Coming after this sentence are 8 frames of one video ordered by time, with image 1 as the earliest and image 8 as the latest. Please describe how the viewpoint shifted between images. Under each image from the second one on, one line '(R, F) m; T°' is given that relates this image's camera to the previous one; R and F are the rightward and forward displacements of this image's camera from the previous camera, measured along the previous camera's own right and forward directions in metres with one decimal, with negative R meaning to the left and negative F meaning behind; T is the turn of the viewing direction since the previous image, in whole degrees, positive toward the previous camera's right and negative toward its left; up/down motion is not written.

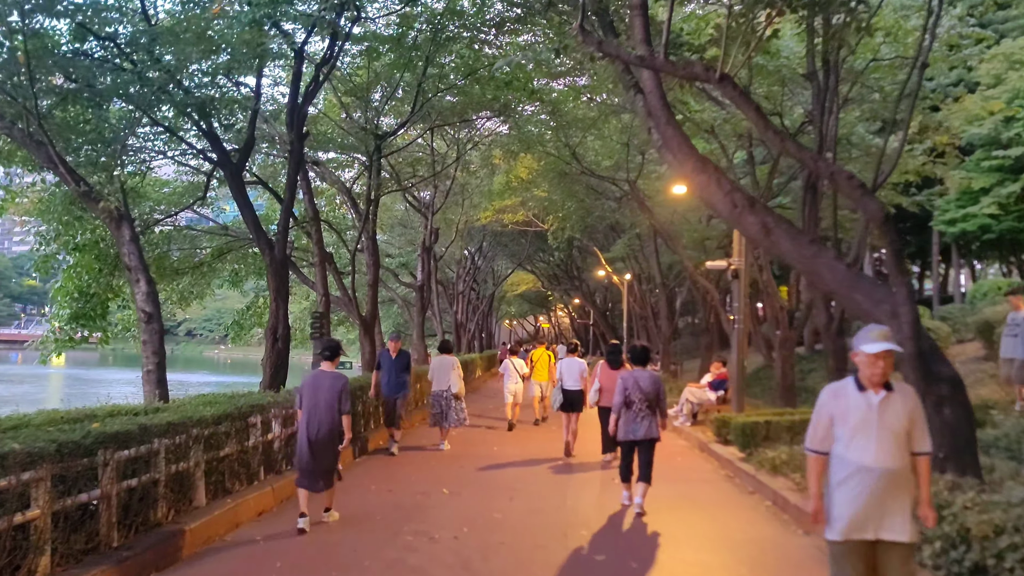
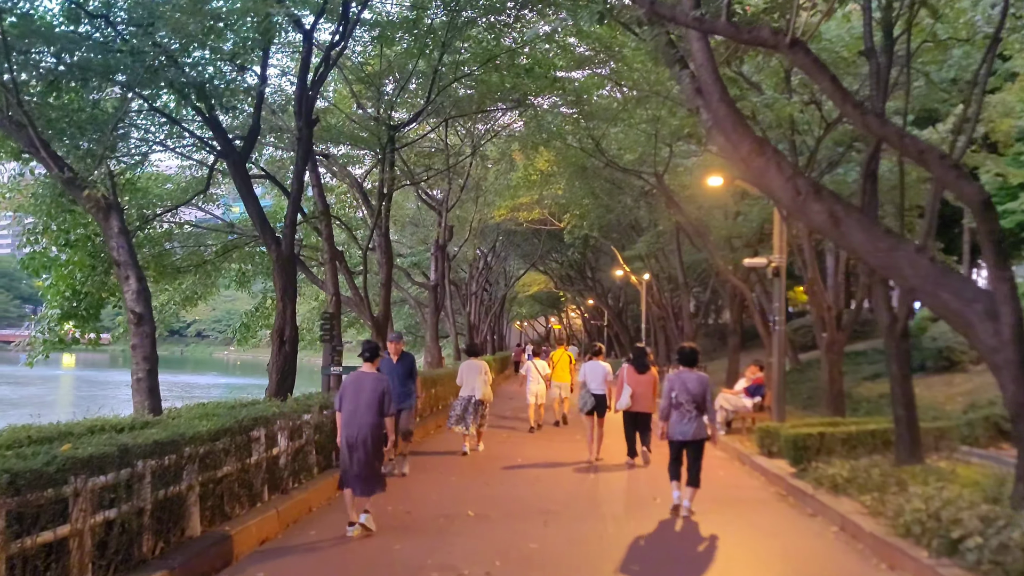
(-0.2, +1.0) m; -1°
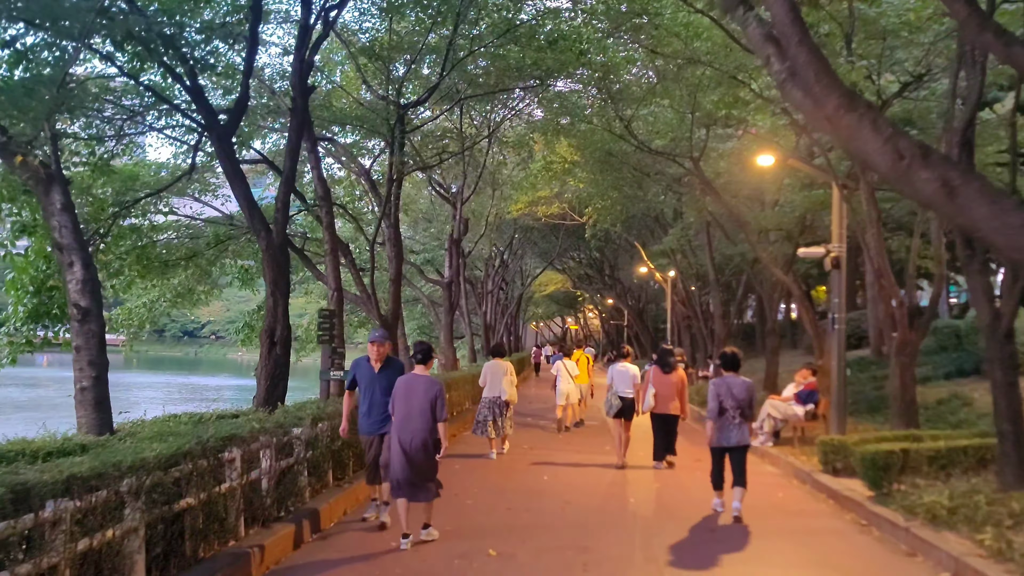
(-0.1, +1.5) m; -1°
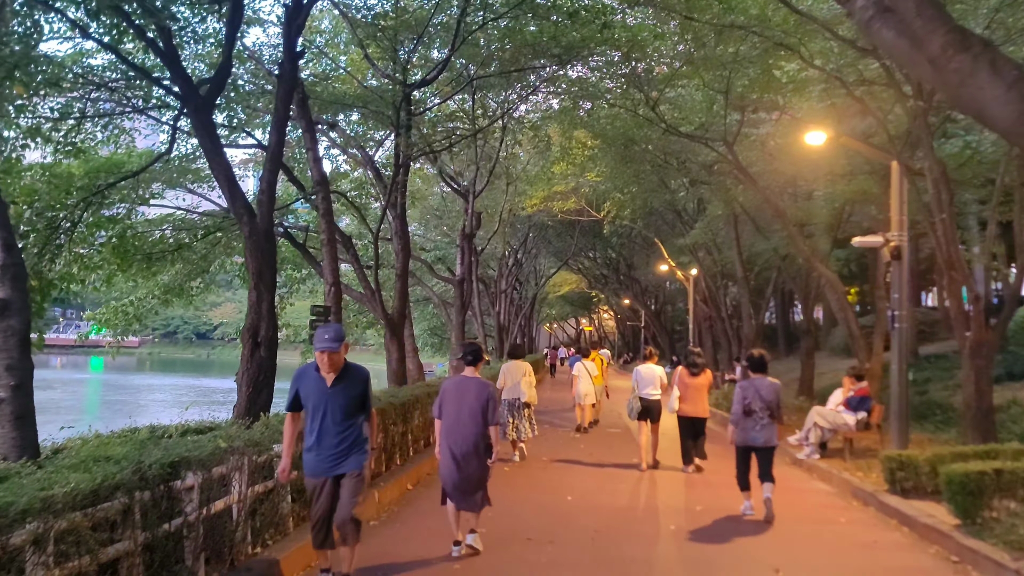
(-0.1, +1.3) m; -1°
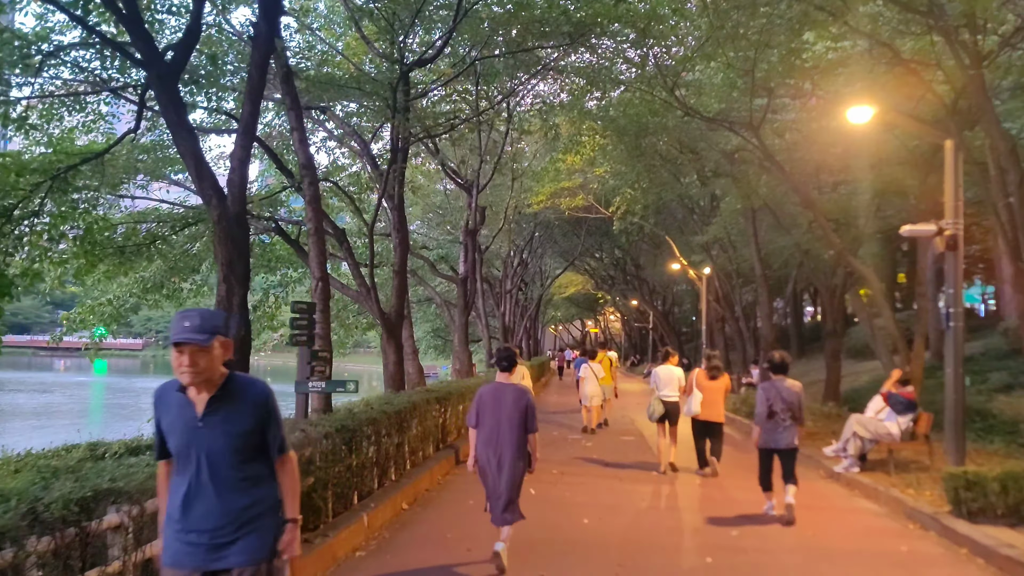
(0.0, +1.1) m; 0°
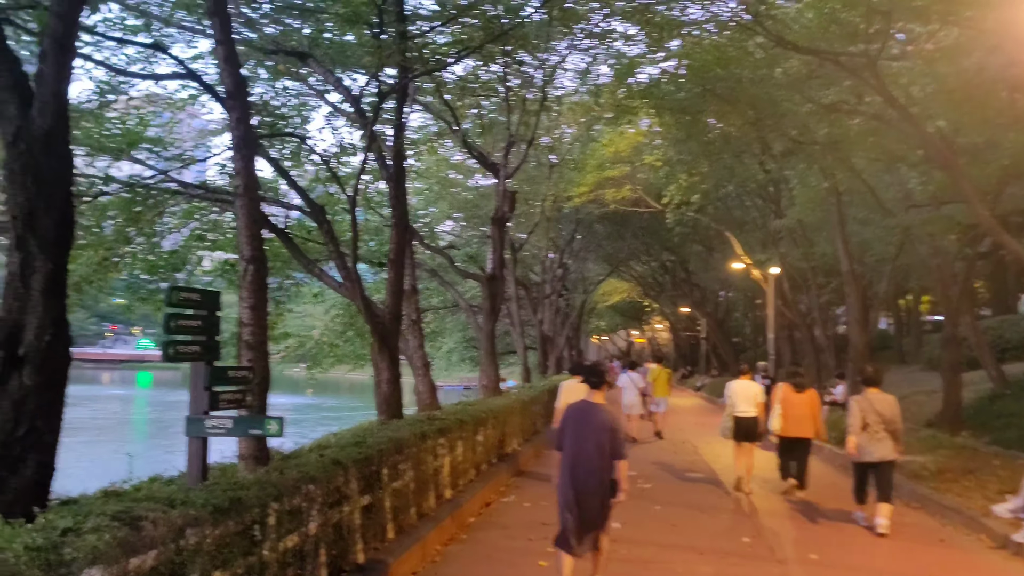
(+0.1, +3.2) m; -3°
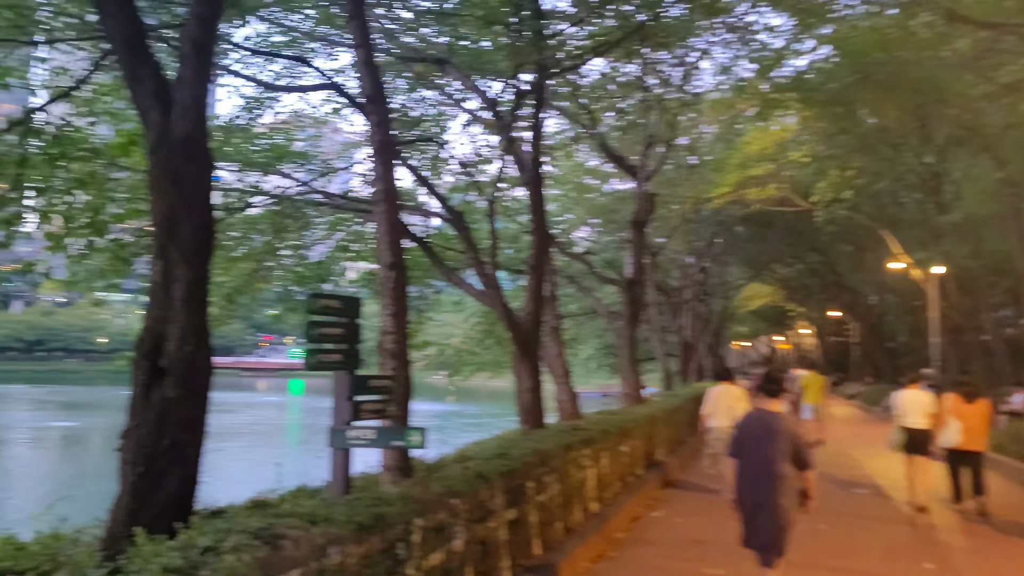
(-0.1, +0.4) m; -9°
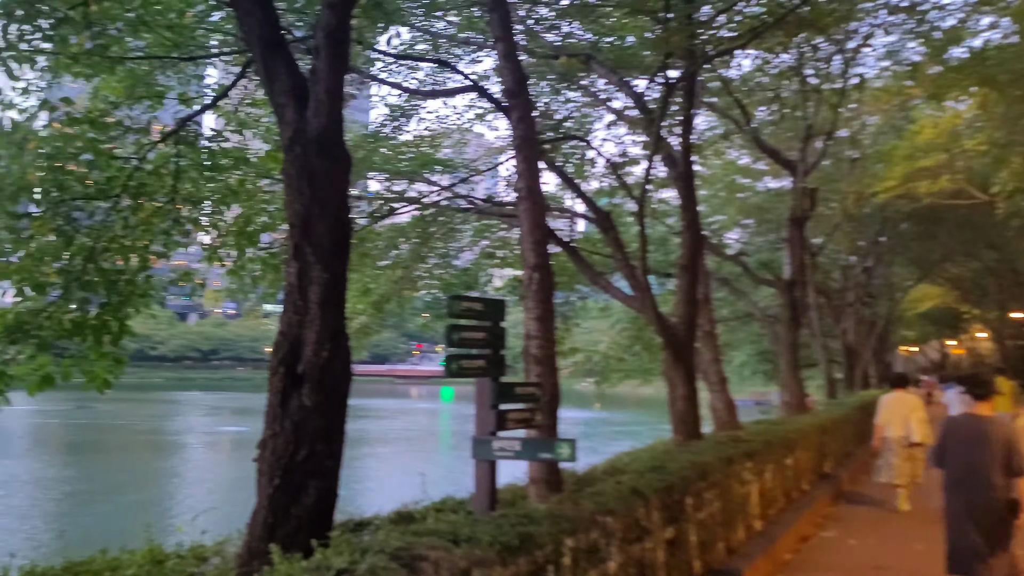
(0.0, +0.4) m; -9°
